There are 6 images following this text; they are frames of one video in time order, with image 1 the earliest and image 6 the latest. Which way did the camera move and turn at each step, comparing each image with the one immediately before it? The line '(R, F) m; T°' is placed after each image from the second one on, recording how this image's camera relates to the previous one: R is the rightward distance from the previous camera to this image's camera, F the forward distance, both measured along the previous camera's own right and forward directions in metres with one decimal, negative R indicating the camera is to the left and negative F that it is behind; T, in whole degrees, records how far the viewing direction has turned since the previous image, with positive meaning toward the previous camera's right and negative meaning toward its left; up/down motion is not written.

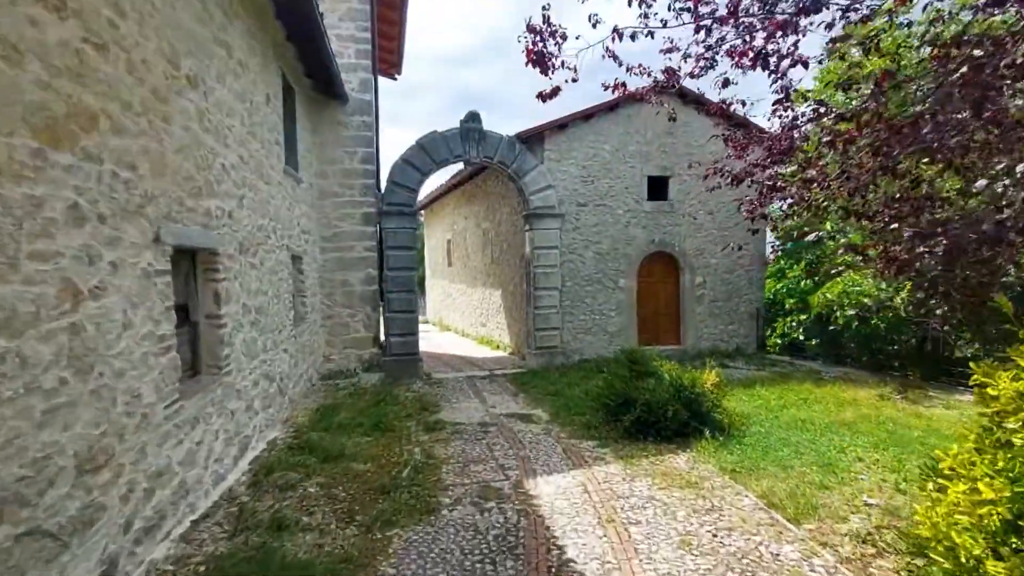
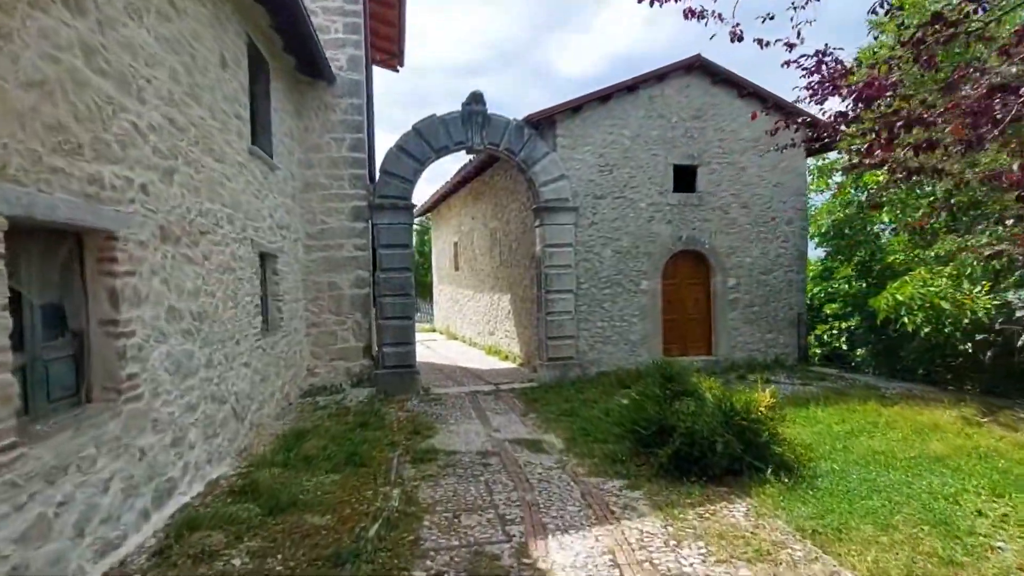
(+0.1, +1.0) m; -2°
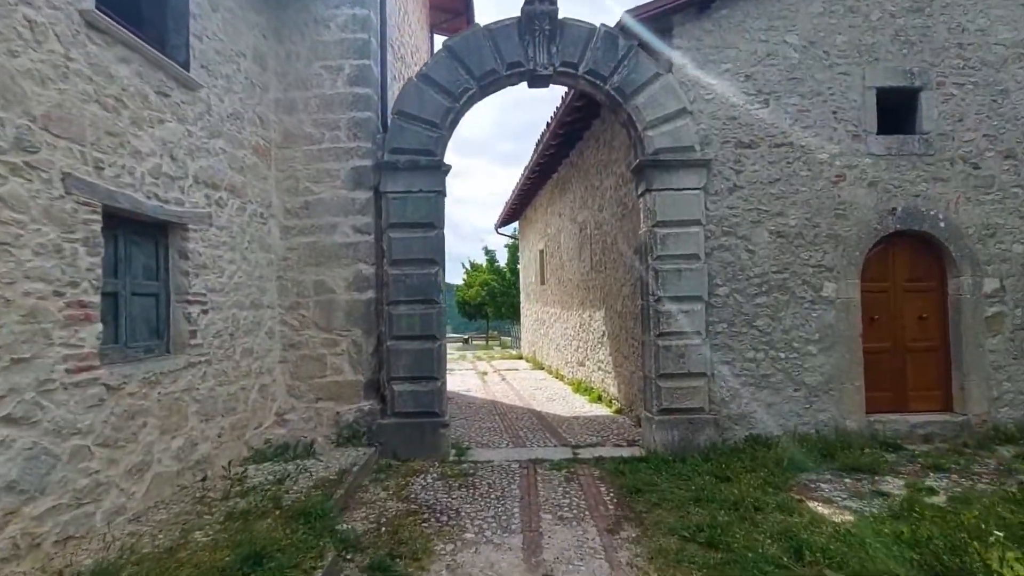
(+0.2, +2.9) m; -12°
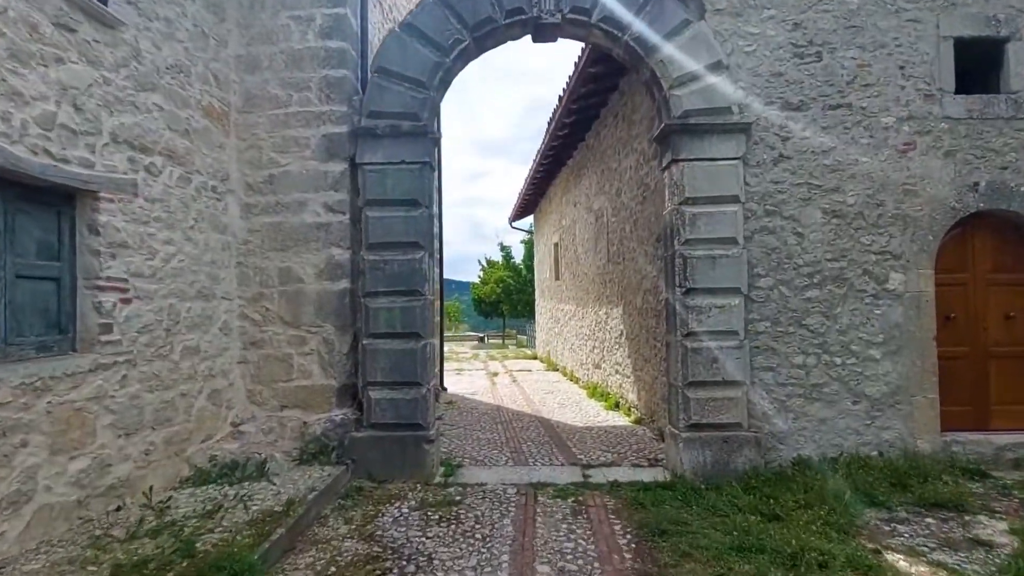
(+0.1, +0.8) m; -2°
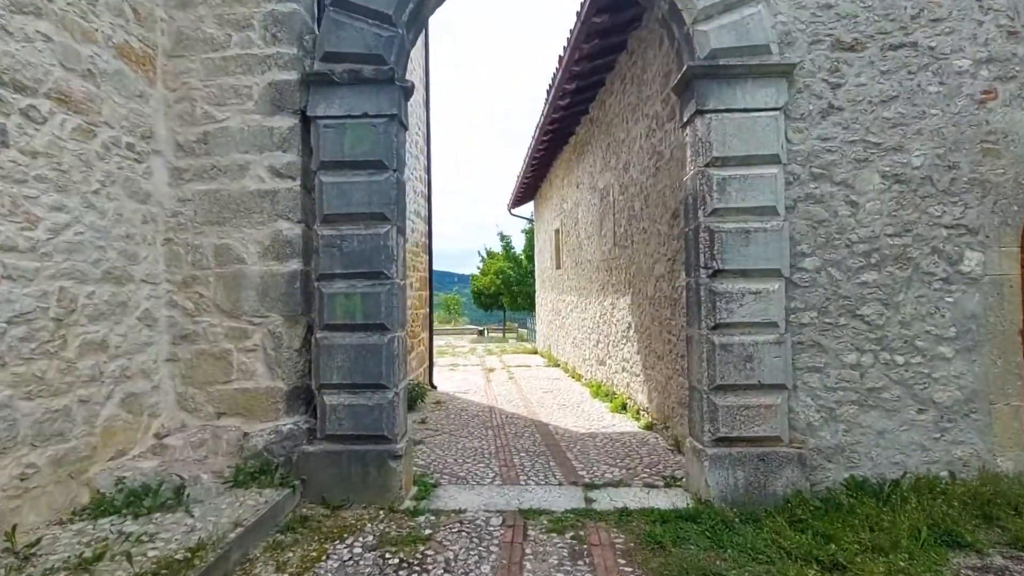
(+0.1, +0.7) m; -1°
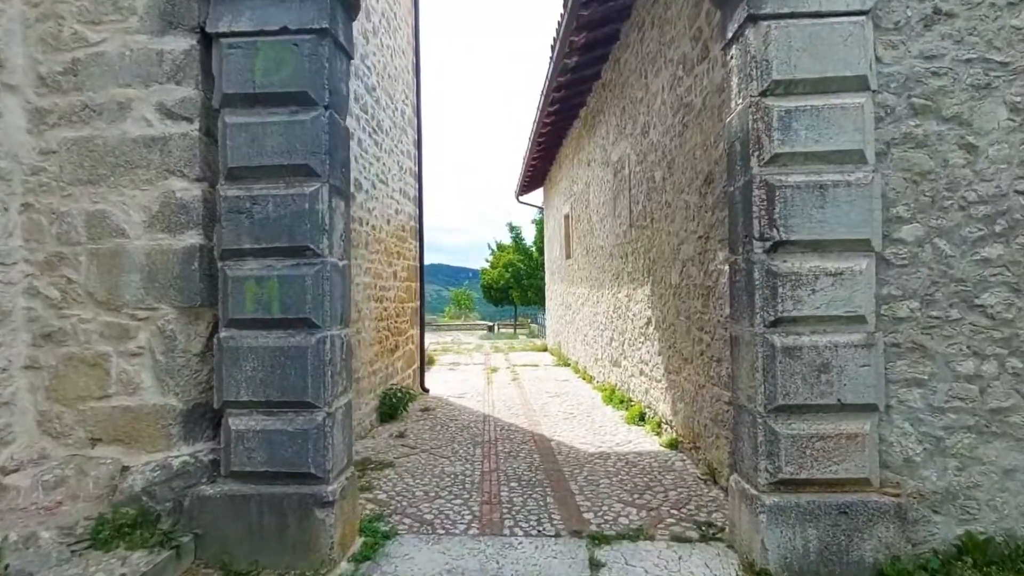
(+0.2, +0.9) m; -1°
